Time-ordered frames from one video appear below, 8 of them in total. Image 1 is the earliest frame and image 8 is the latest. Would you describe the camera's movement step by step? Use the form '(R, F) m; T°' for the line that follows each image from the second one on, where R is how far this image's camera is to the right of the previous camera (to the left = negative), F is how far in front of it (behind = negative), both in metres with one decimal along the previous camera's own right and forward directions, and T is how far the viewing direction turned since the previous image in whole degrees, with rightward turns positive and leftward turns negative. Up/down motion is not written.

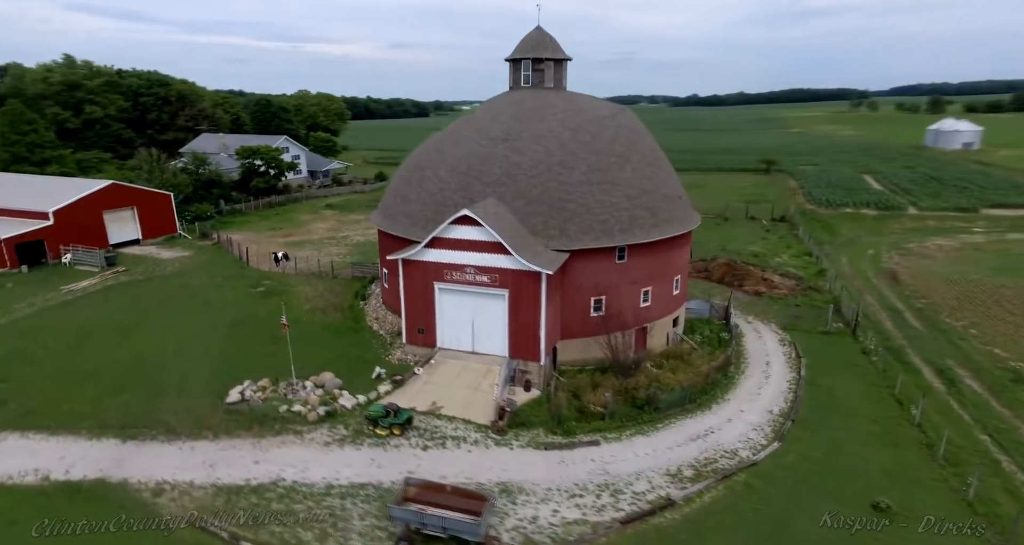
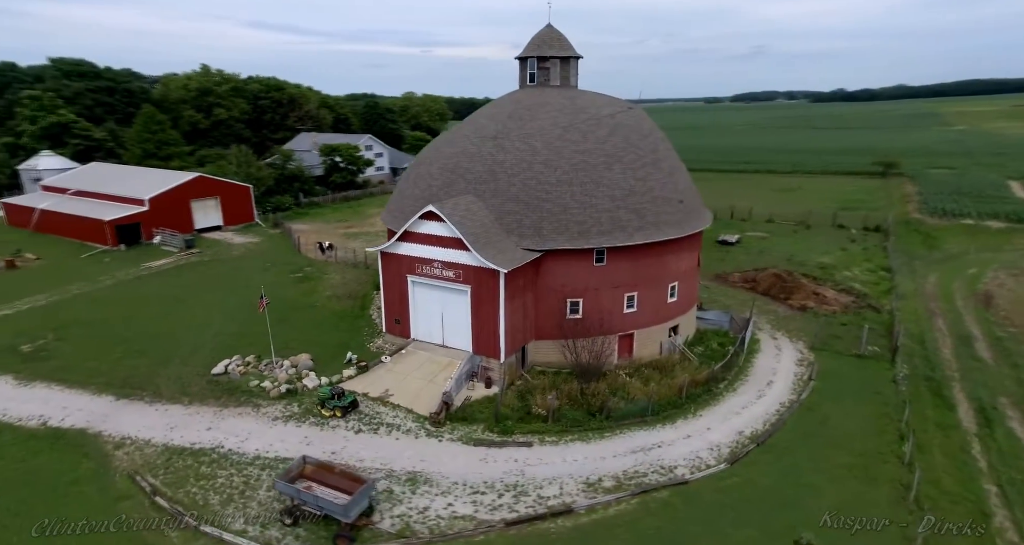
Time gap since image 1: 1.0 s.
(+4.9, +0.4) m; -11°
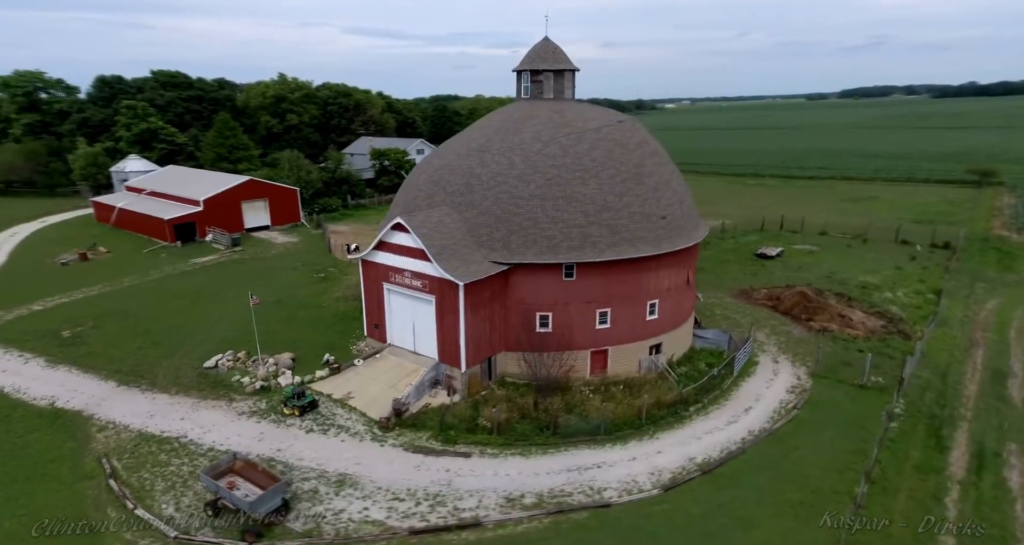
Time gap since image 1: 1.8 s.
(+3.9, -0.1) m; -7°
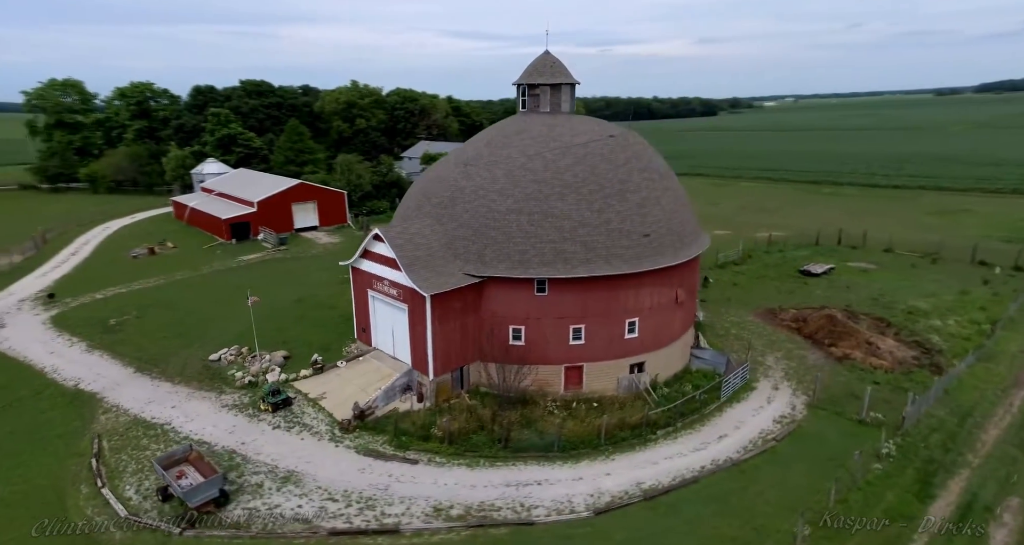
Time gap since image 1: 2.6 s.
(+3.9, -0.1) m; -8°
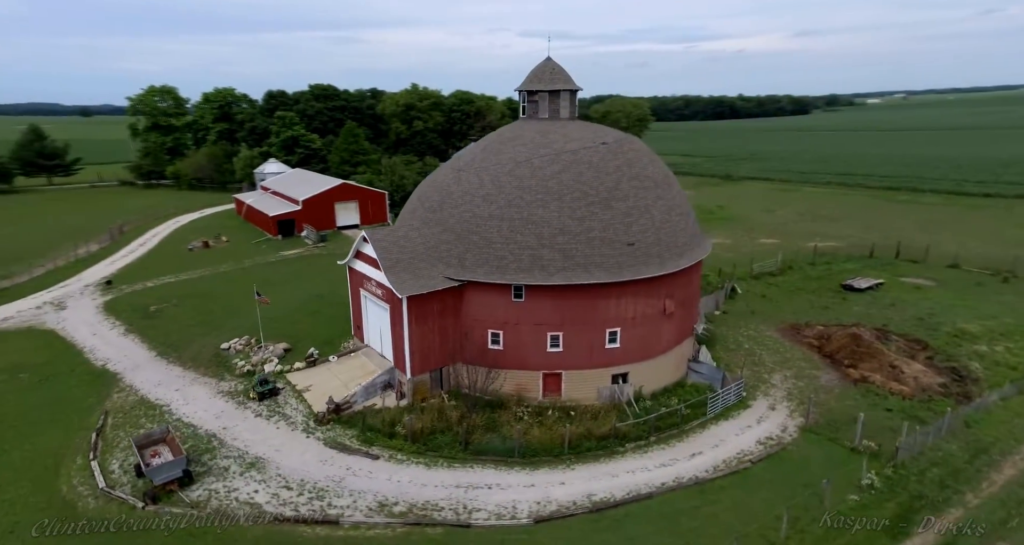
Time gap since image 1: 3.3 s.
(+3.4, 0.0) m; -7°
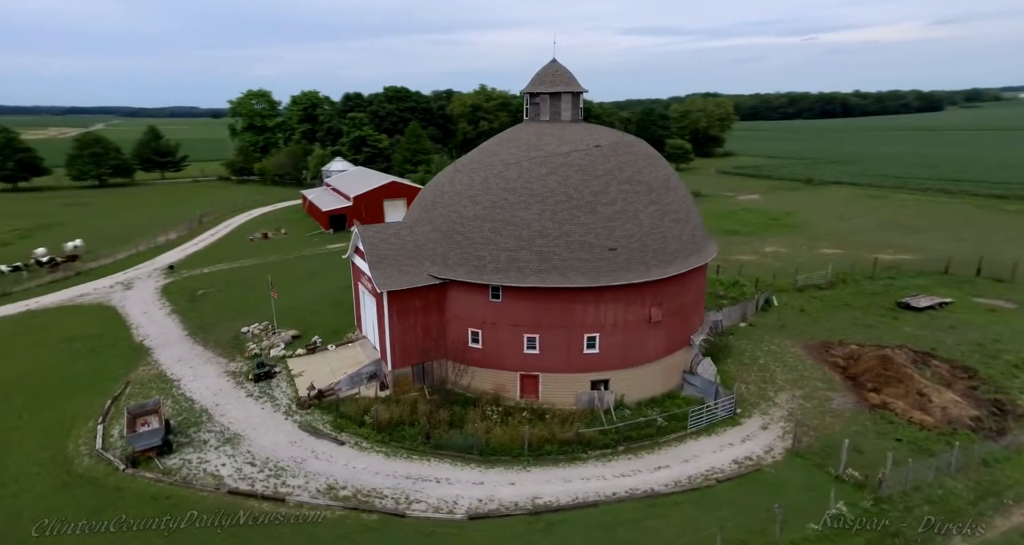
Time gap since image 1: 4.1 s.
(+3.9, 0.0) m; -8°
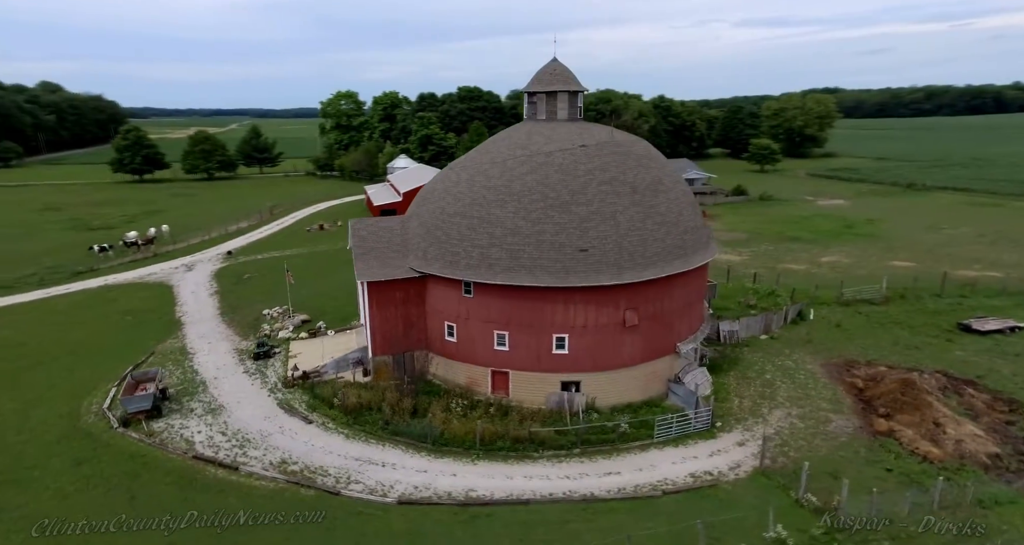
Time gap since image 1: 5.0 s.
(+4.4, +0.1) m; -9°
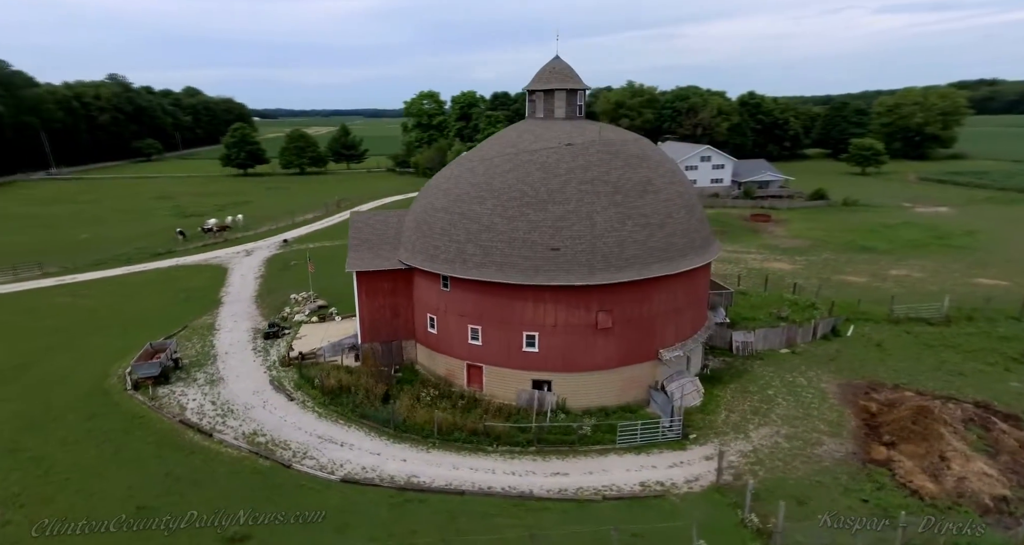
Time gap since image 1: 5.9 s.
(+4.4, 0.0) m; -9°
